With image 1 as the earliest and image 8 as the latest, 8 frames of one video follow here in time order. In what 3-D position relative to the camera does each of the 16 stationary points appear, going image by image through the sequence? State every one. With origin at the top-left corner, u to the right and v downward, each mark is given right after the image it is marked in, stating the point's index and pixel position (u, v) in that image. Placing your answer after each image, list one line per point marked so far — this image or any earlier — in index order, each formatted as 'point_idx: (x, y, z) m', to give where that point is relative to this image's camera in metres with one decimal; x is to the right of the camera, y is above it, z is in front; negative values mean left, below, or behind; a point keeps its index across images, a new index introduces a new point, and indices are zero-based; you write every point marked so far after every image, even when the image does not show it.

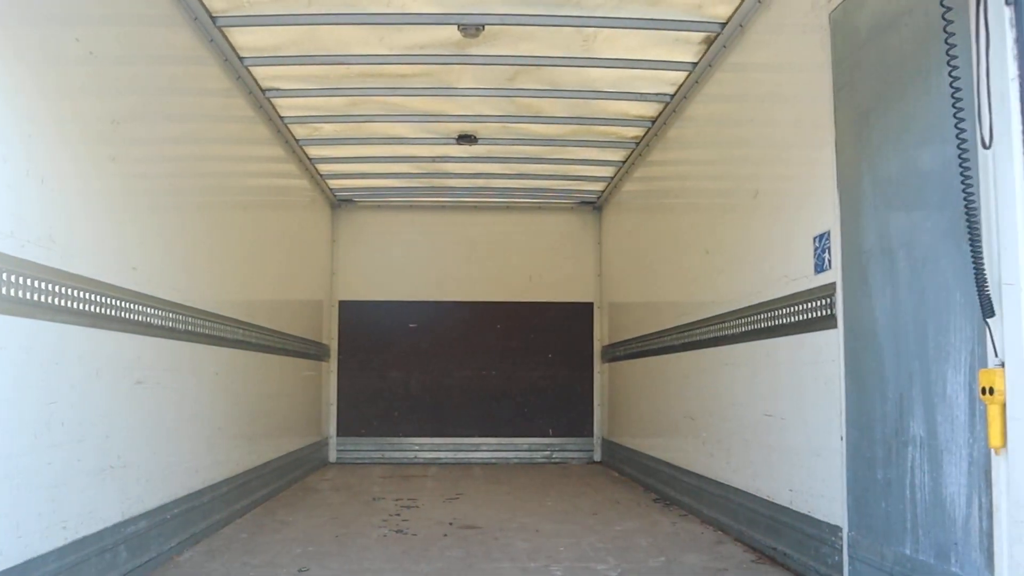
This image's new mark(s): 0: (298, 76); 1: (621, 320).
0: (-1.0, +1.0, +5.2) m
1: (+0.8, -0.2, +8.0) m
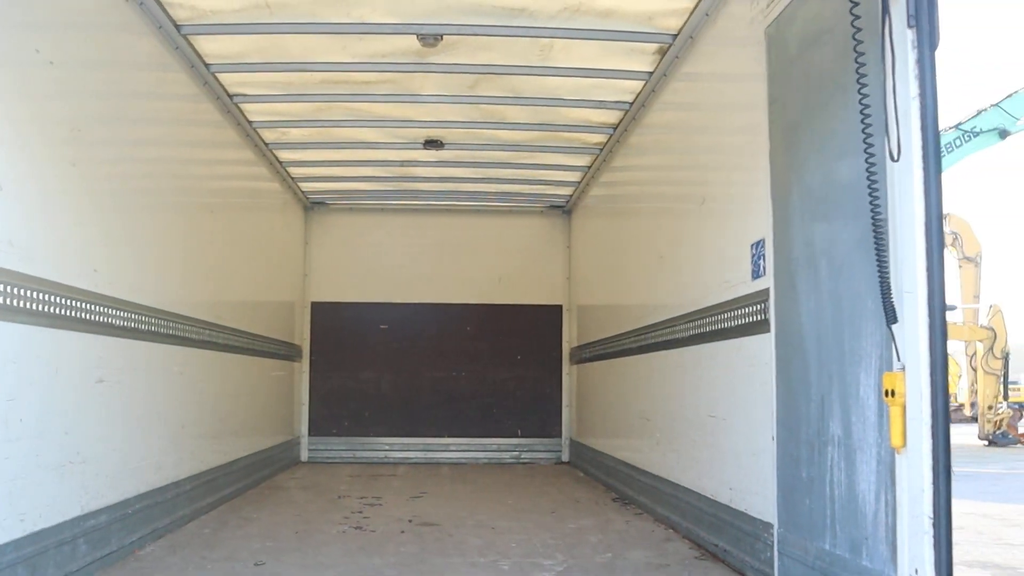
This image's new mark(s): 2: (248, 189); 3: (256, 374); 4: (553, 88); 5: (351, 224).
0: (-1.2, +1.0, +5.3) m
1: (+0.6, -0.3, +8.2) m
2: (-1.6, +0.6, +6.6) m
3: (-1.7, -0.6, +6.8) m
4: (+0.2, +1.0, +5.4) m
5: (-1.4, +0.5, +9.0) m
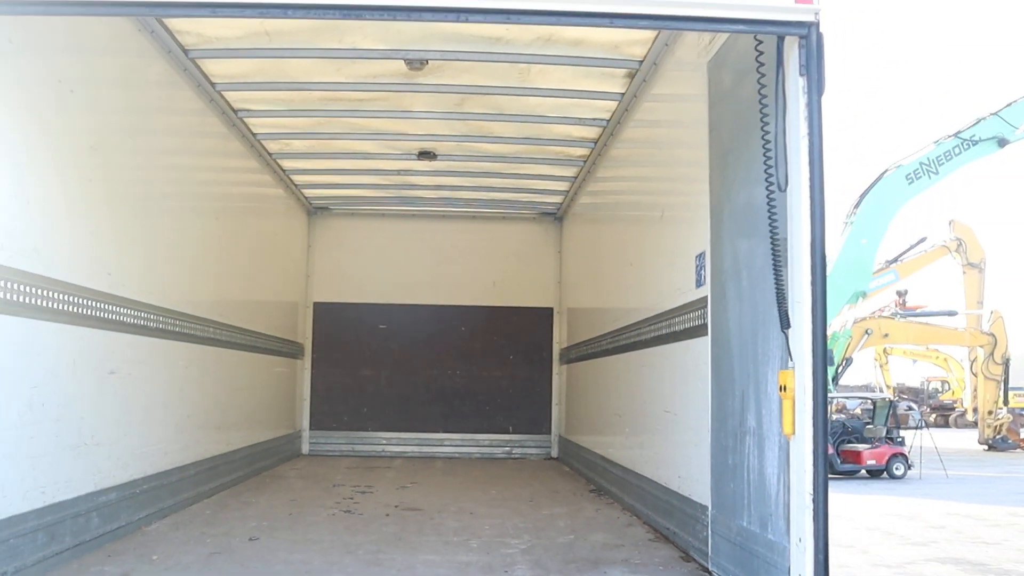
0: (-1.3, +1.0, +5.7) m
1: (+0.5, -0.3, +8.6) m
2: (-1.7, +0.6, +7.0) m
3: (-1.7, -0.6, +7.3) m
4: (+0.1, +1.0, +5.8) m
5: (-1.4, +0.5, +9.5) m
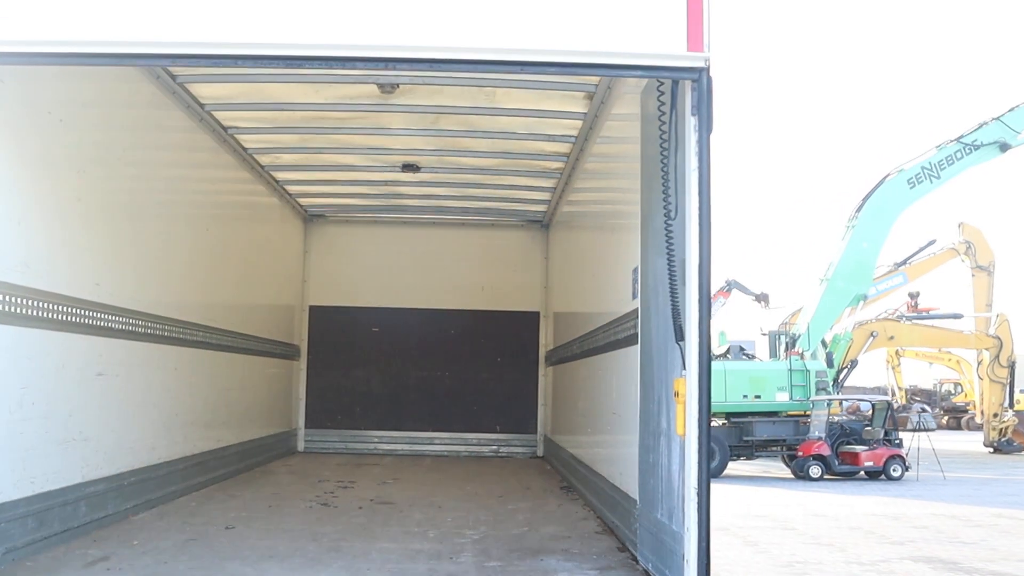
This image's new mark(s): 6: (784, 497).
0: (-1.5, +1.0, +6.1) m
1: (+0.4, -0.3, +8.9) m
2: (-1.9, +0.6, +7.4) m
3: (-1.9, -0.6, +7.6) m
4: (0.0, +1.0, +6.2) m
5: (-1.5, +0.5, +9.8) m
6: (+3.6, -2.8, +14.0) m
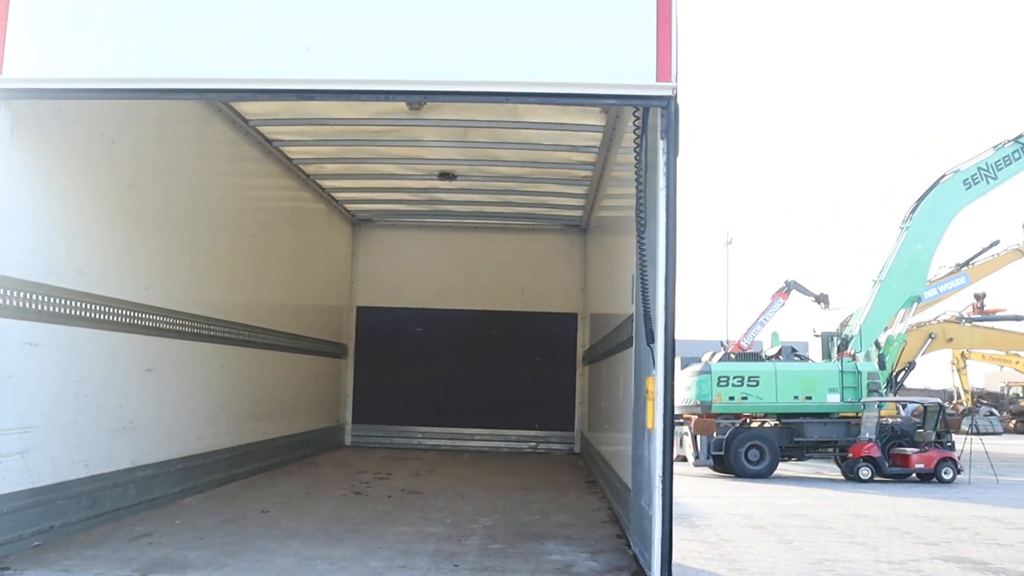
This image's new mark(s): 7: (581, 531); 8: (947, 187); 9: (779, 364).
0: (-1.3, +1.0, +6.5) m
1: (+0.7, -0.4, +9.2) m
2: (-1.6, +0.6, +7.9) m
3: (-1.6, -0.6, +8.1) m
4: (+0.1, +0.9, +6.6) m
5: (-1.2, +0.5, +10.3) m
6: (+4.2, -2.8, +14.1) m
7: (+0.3, -1.1, +4.7) m
8: (+5.7, +1.3, +14.1) m
9: (+4.0, -1.1, +15.7) m
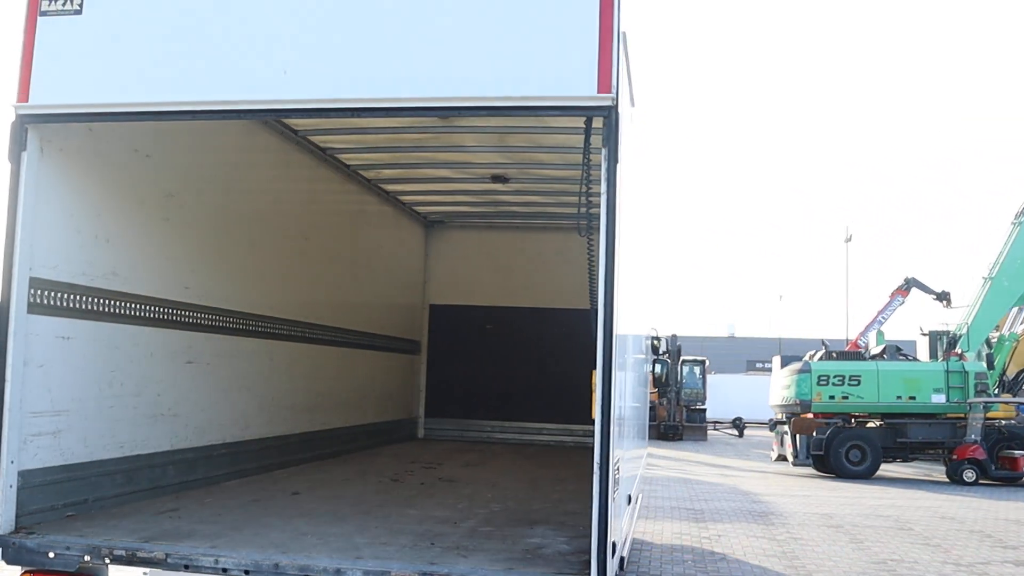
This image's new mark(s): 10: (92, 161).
0: (-1.1, +1.0, +7.0) m
1: (+1.3, -0.3, +9.4) m
2: (-1.2, +0.6, +8.3) m
3: (-1.2, -0.6, +8.6) m
4: (+0.3, +1.0, +6.8) m
5: (-0.5, +0.5, +10.7) m
6: (+5.3, -2.8, +13.8) m
7: (+0.3, -1.1, +5.0) m
8: (+6.8, +1.4, +13.6) m
9: (+5.3, -1.1, +15.4) m
10: (-1.8, +0.5, +4.4) m
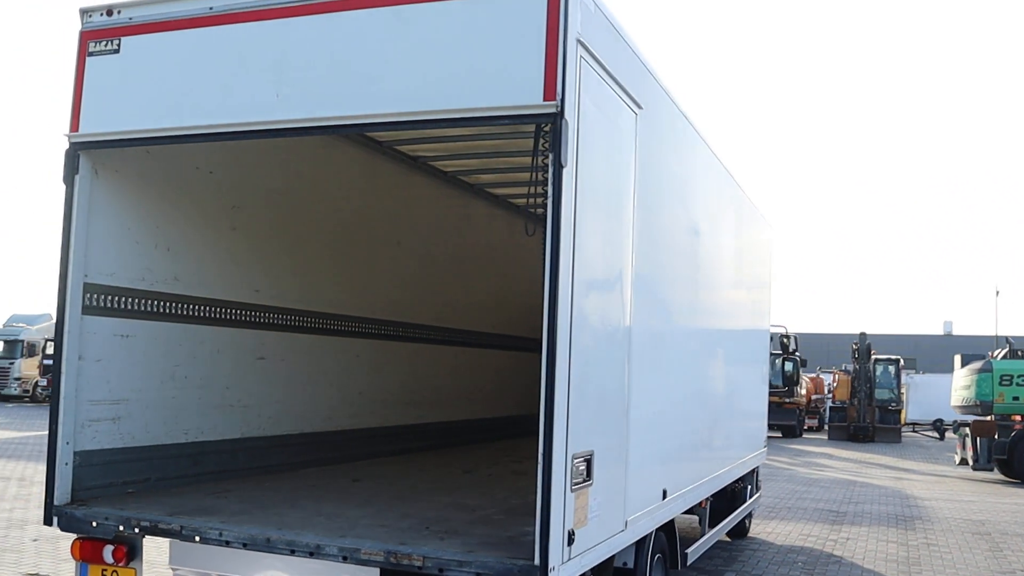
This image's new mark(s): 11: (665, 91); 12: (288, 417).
0: (-0.6, +1.0, +7.4) m
1: (+2.2, -0.3, +9.3) m
2: (-0.4, +0.6, +8.7) m
3: (-0.4, -0.6, +9.0) m
4: (+0.8, +1.0, +6.9) m
5: (+0.8, +0.5, +10.9) m
6: (+7.1, -2.7, +12.8) m
7: (+0.5, -1.1, +5.1) m
8: (+8.5, +1.5, +12.3) m
9: (+7.4, -1.0, +14.4) m
10: (-1.7, +0.5, +5.0) m
11: (+0.7, +1.0, +5.2) m
12: (-1.3, -0.8, +6.2) m
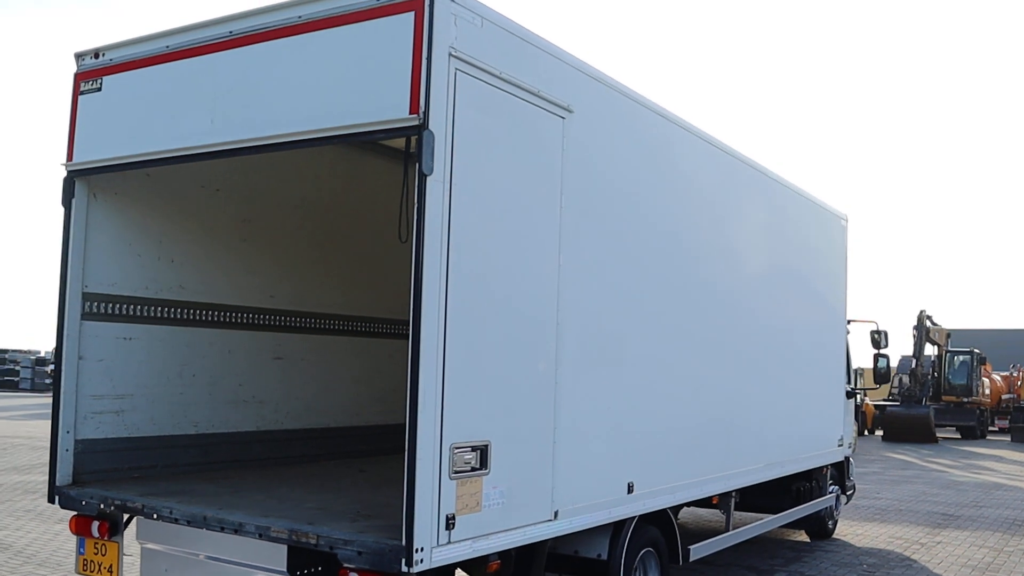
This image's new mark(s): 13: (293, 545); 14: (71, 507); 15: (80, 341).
0: (-0.4, +0.9, +7.7) m
1: (+2.7, -0.3, +9.1) m
2: (0.0, +0.5, +9.1) m
3: (+0.1, -0.6, +9.3) m
4: (+0.9, +1.0, +7.1) m
5: (+1.6, +0.5, +10.9) m
6: (+8.2, -2.6, +11.7) m
7: (+0.3, -1.1, +5.4) m
8: (+9.4, +1.6, +11.0) m
9: (+8.8, -0.9, +13.2) m
10: (-1.9, +0.5, +5.6) m
11: (+0.5, +1.0, +5.4) m
12: (-1.3, -0.8, +6.7) m
13: (-0.9, -1.0, +4.1) m
14: (-2.1, -1.0, +5.0) m
15: (-2.1, -0.3, +5.2) m
